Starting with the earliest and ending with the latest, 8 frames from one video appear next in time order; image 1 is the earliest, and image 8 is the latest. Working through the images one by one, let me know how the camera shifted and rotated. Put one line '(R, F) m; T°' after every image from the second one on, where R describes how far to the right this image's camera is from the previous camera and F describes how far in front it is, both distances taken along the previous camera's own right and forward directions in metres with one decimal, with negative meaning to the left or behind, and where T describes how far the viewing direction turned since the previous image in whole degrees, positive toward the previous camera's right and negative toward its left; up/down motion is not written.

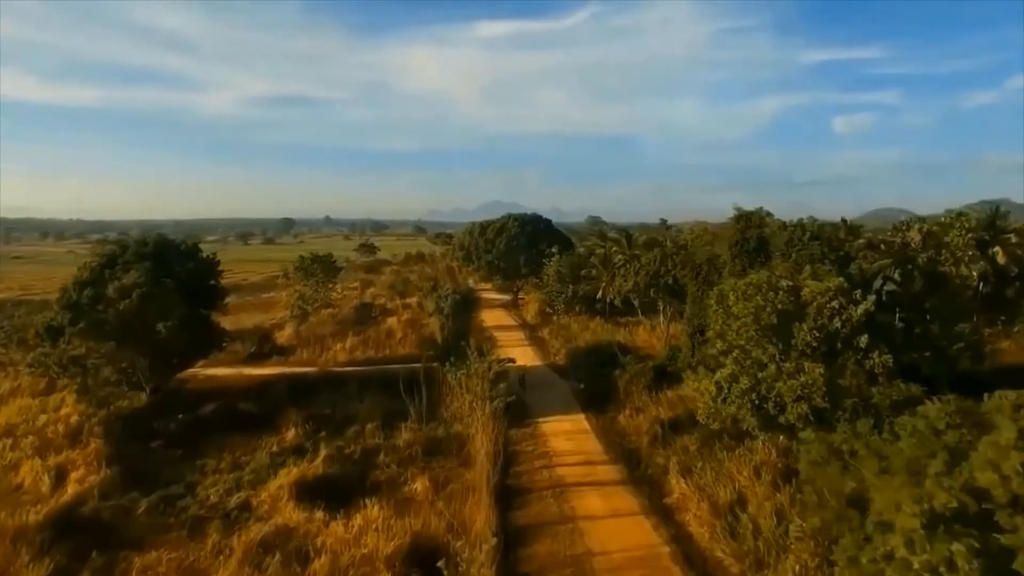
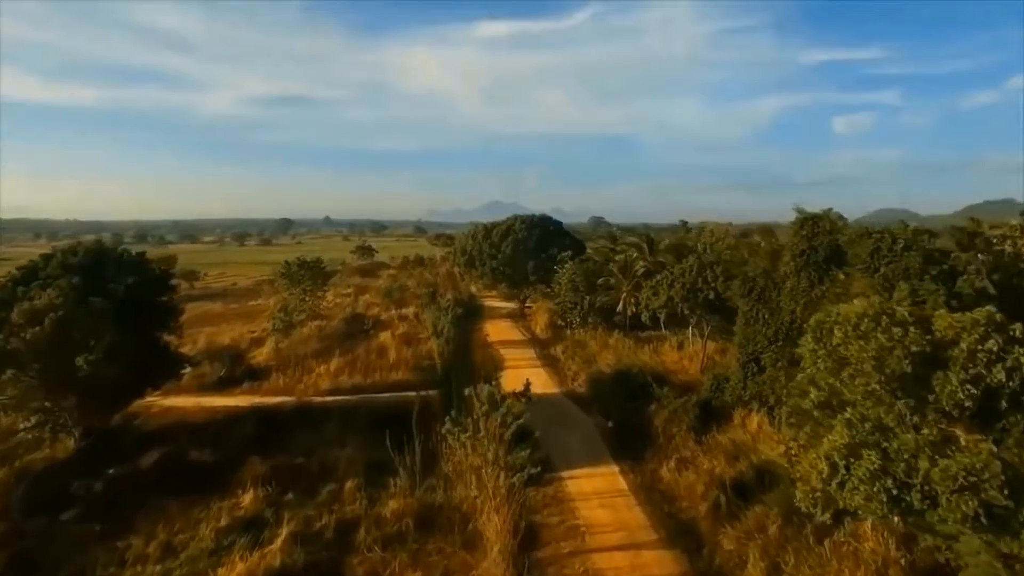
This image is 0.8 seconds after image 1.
(-0.4, +3.7) m; 0°
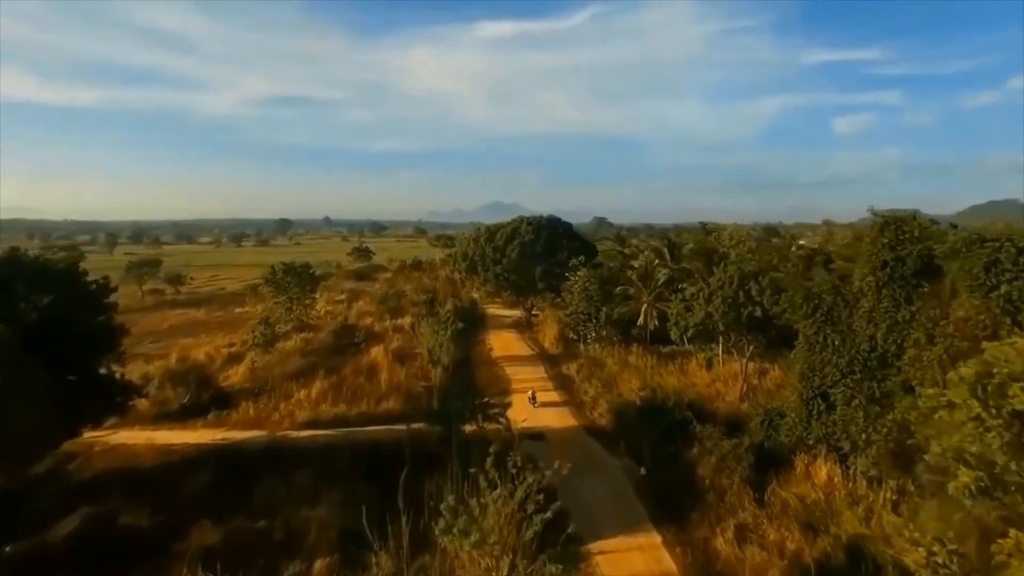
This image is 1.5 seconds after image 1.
(-0.3, +3.2) m; 0°
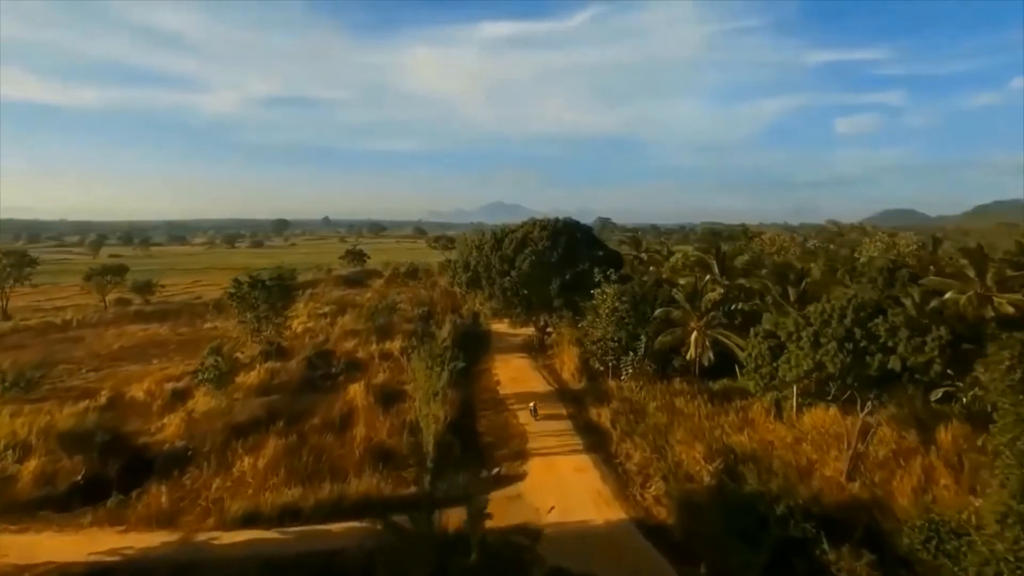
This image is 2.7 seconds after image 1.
(-0.5, +5.6) m; 0°
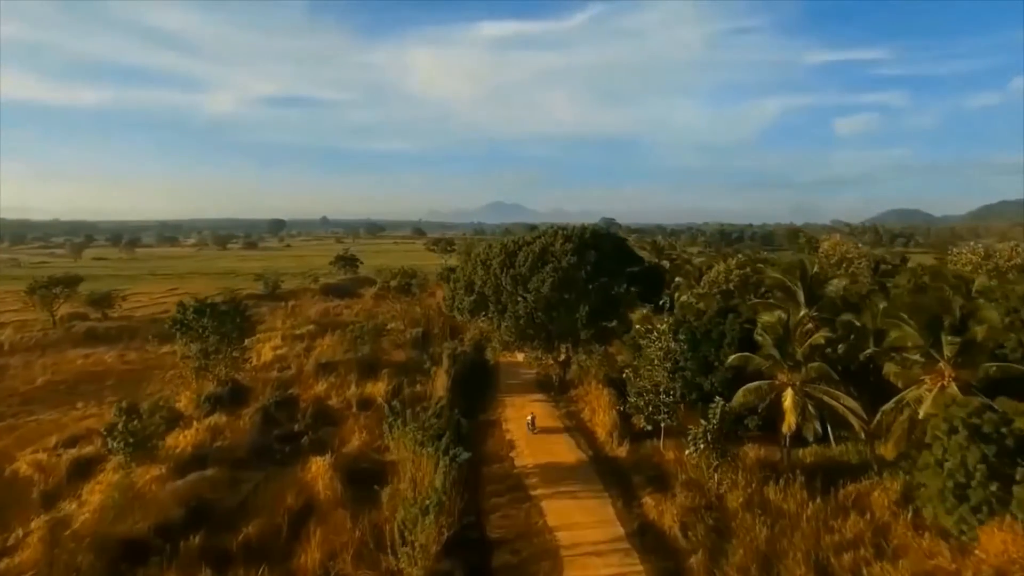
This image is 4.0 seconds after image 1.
(-0.5, +6.1) m; 0°
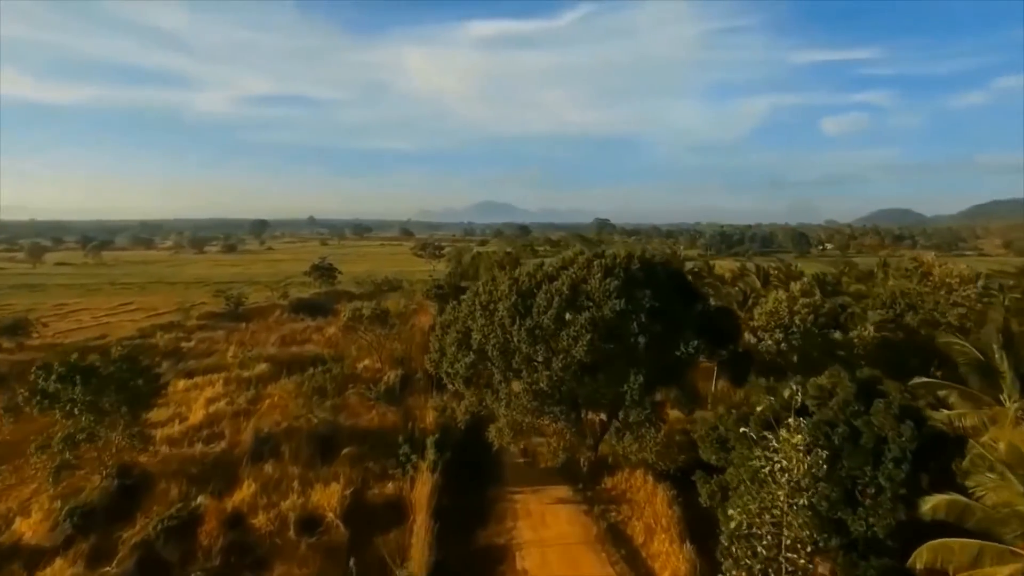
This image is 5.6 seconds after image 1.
(-0.6, +7.3) m; +1°
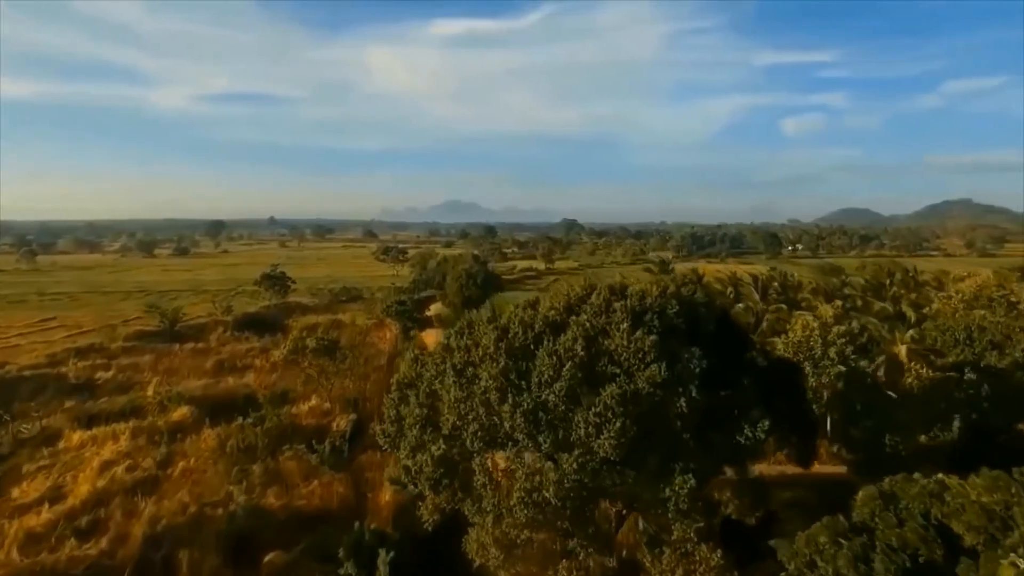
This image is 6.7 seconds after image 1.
(-0.4, +4.9) m; +3°
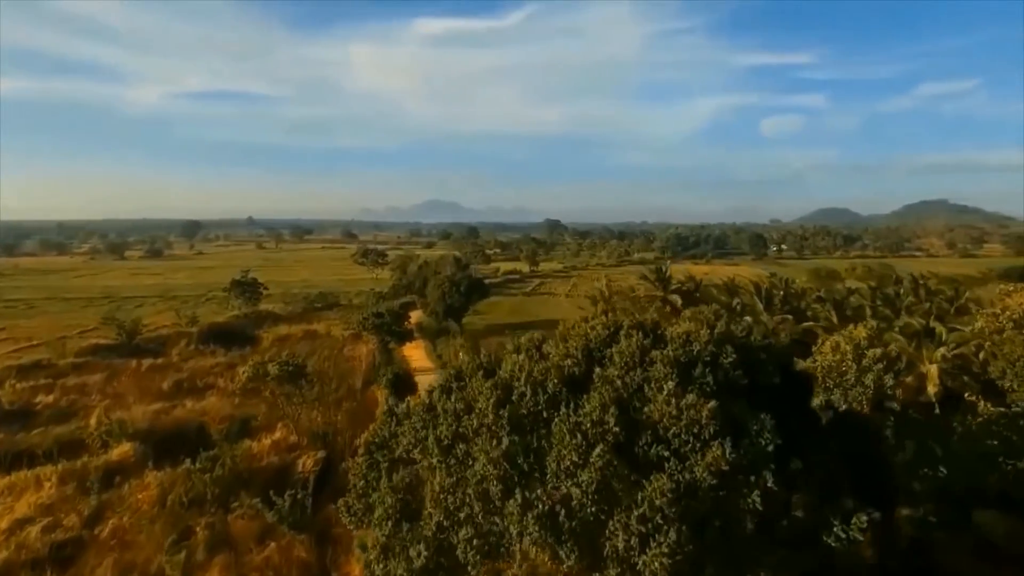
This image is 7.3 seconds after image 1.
(-0.3, +2.9) m; +2°
